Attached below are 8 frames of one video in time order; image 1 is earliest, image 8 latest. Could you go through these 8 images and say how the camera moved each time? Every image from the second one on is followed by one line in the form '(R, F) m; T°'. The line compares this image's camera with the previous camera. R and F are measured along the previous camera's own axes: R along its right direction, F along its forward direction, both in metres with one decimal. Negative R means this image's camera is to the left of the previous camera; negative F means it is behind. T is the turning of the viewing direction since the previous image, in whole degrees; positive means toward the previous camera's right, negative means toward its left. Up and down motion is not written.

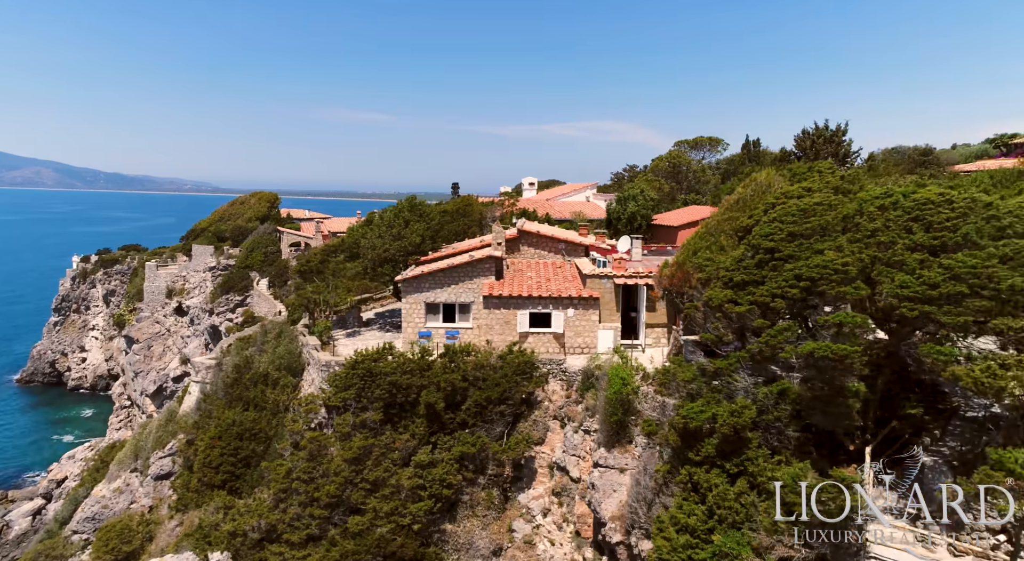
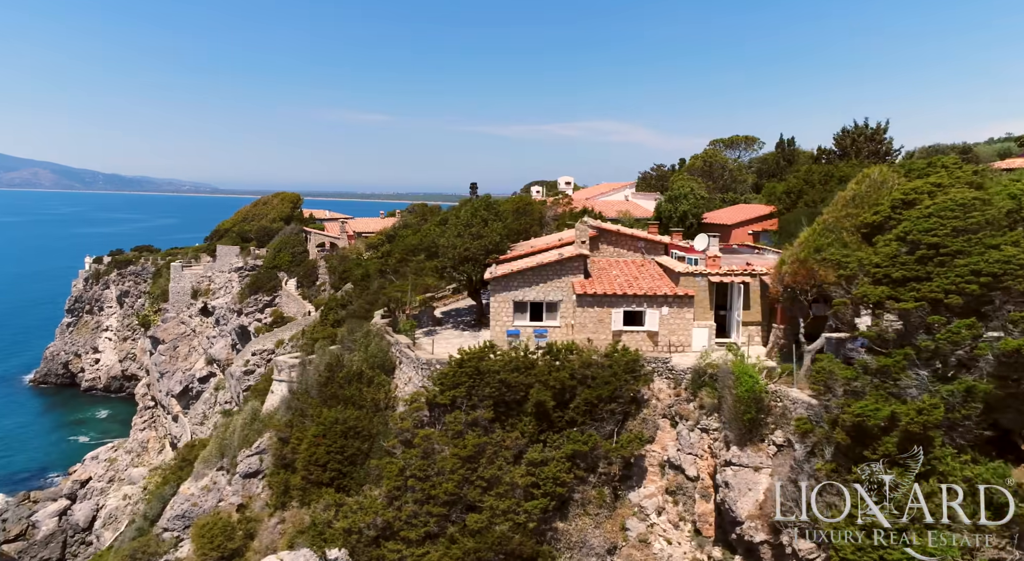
(-2.8, 0.0) m; 0°
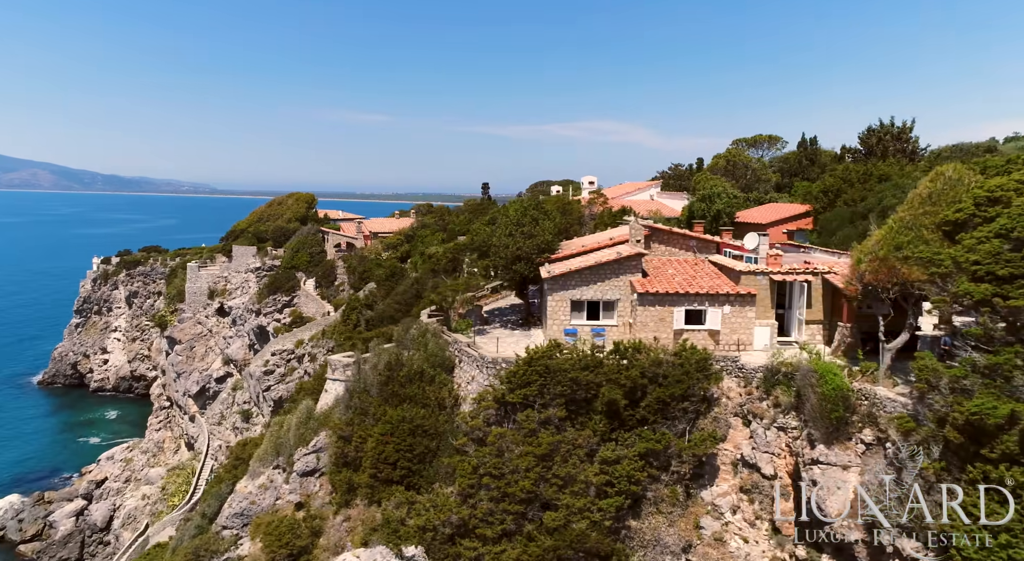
(-1.9, 0.0) m; 0°
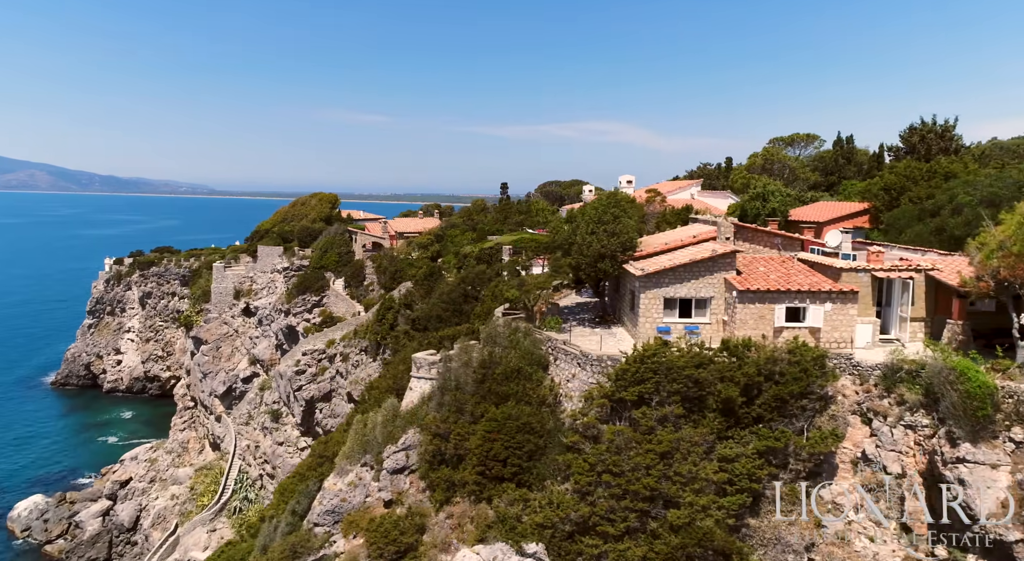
(-3.0, +0.1) m; 0°
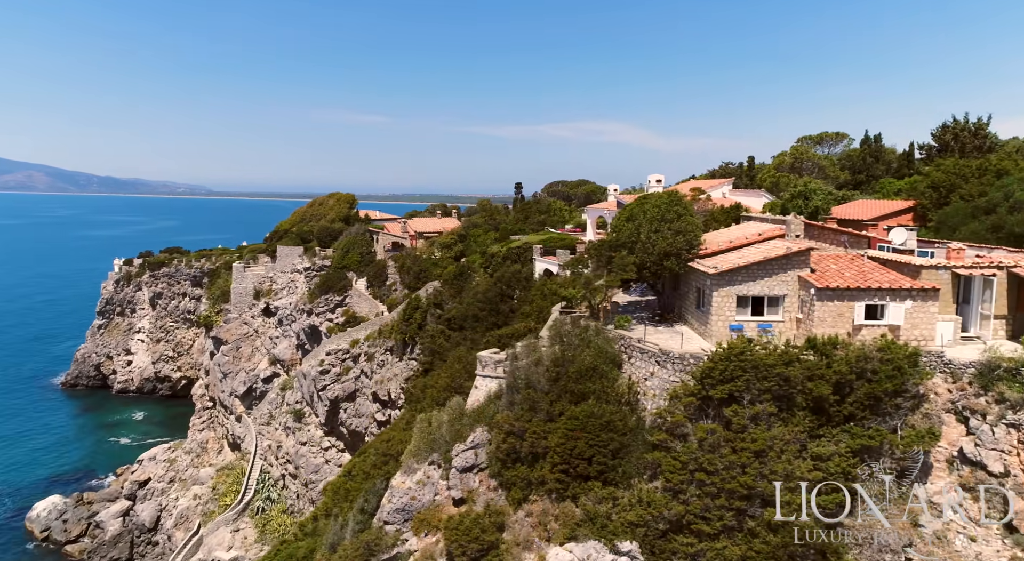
(-2.3, +0.1) m; 0°
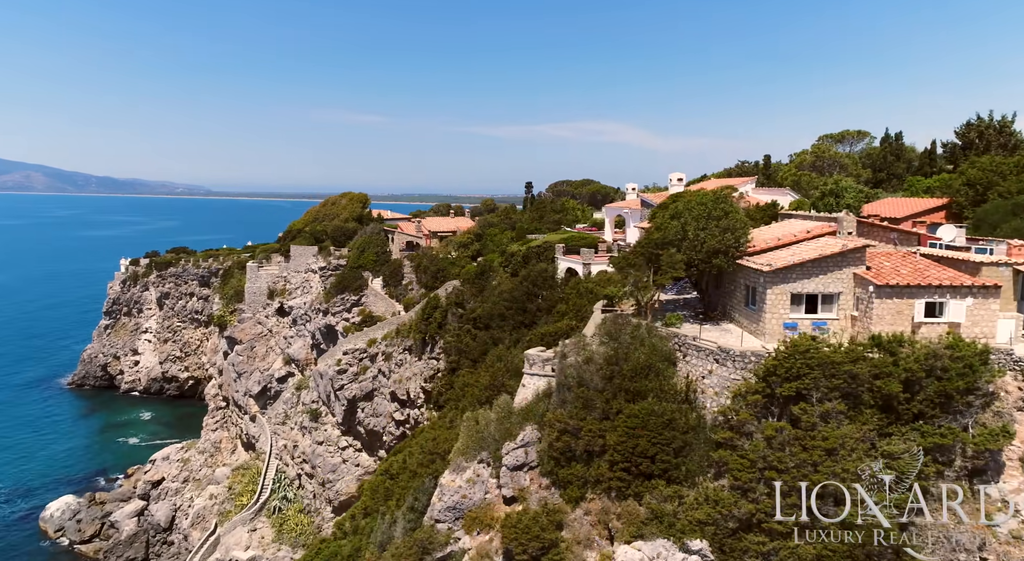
(-1.7, +0.1) m; 0°
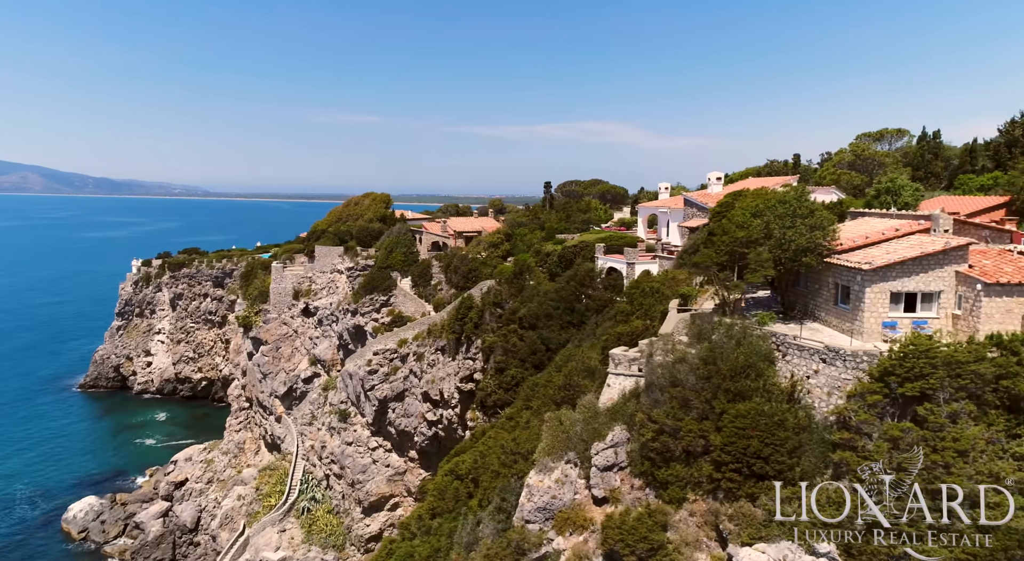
(-3.0, +0.2) m; 0°
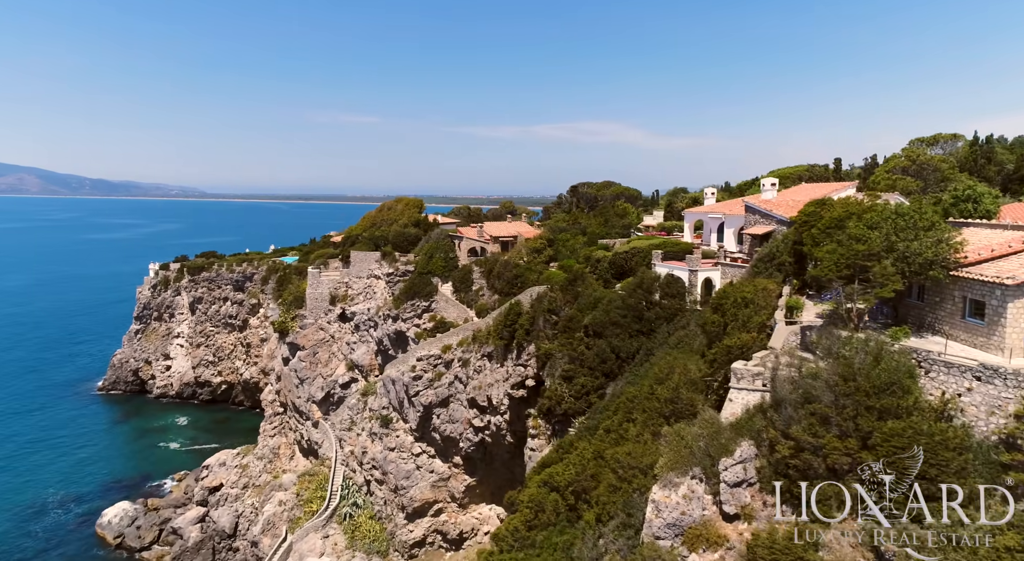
(-4.2, +0.1) m; -1°
